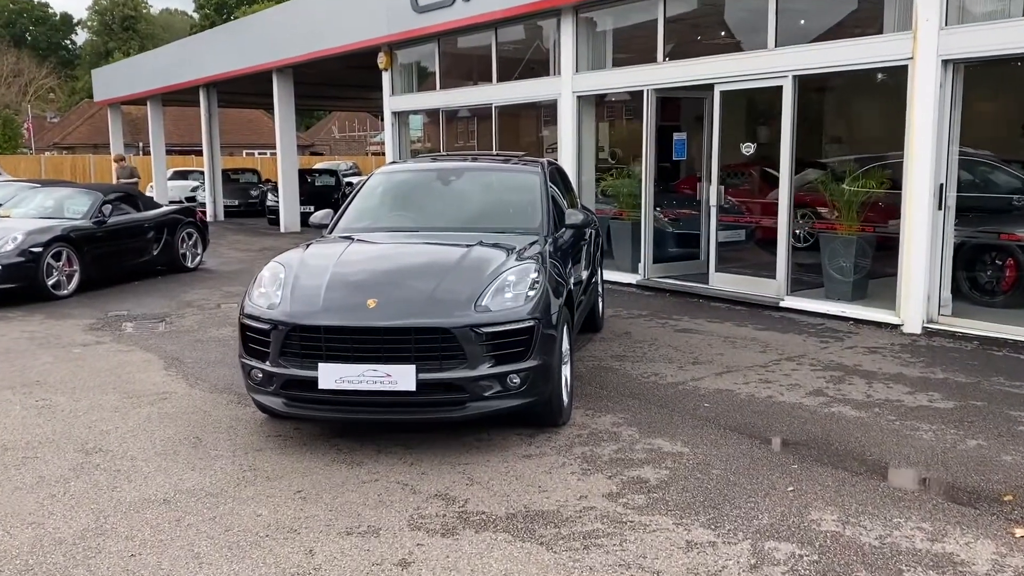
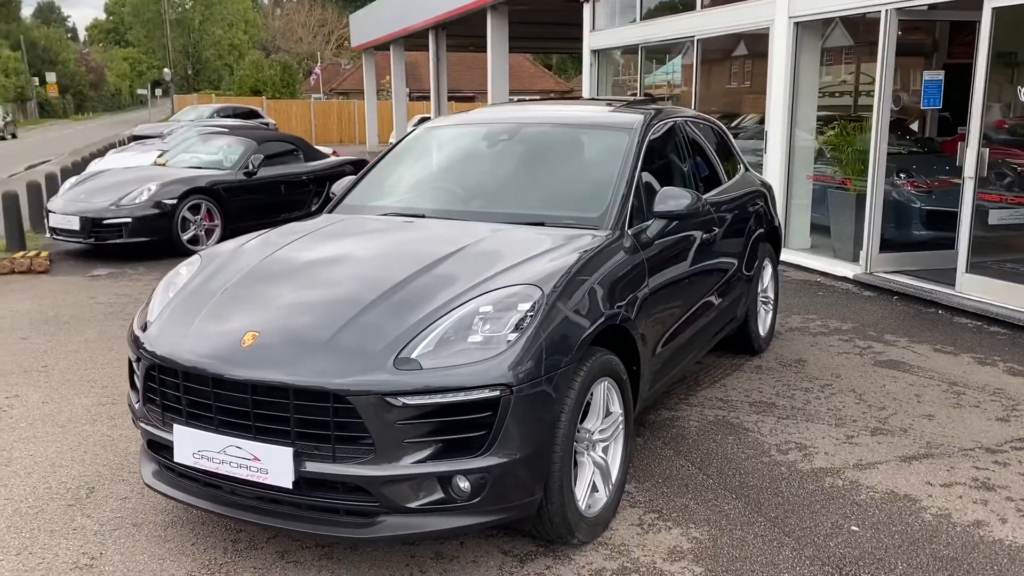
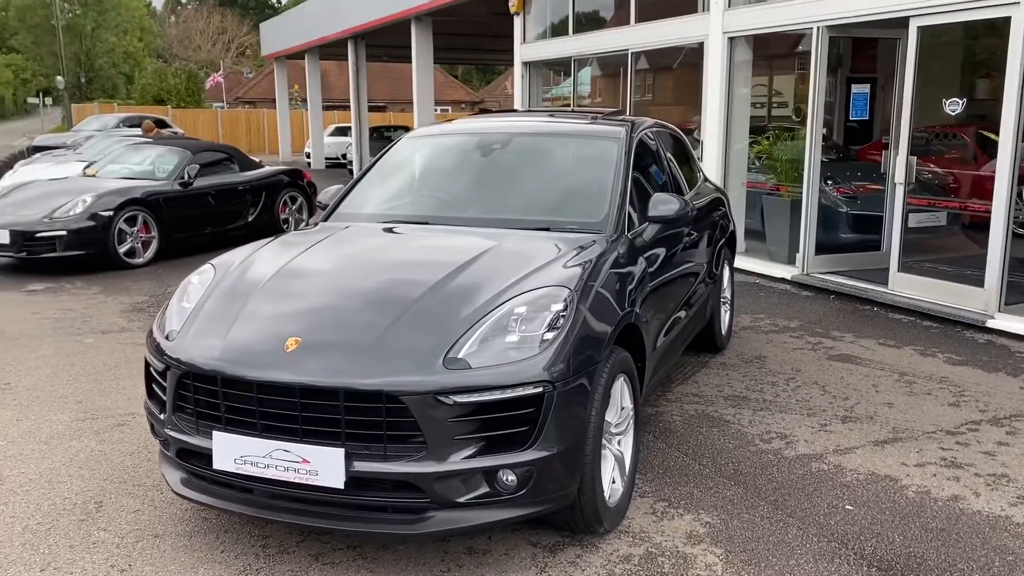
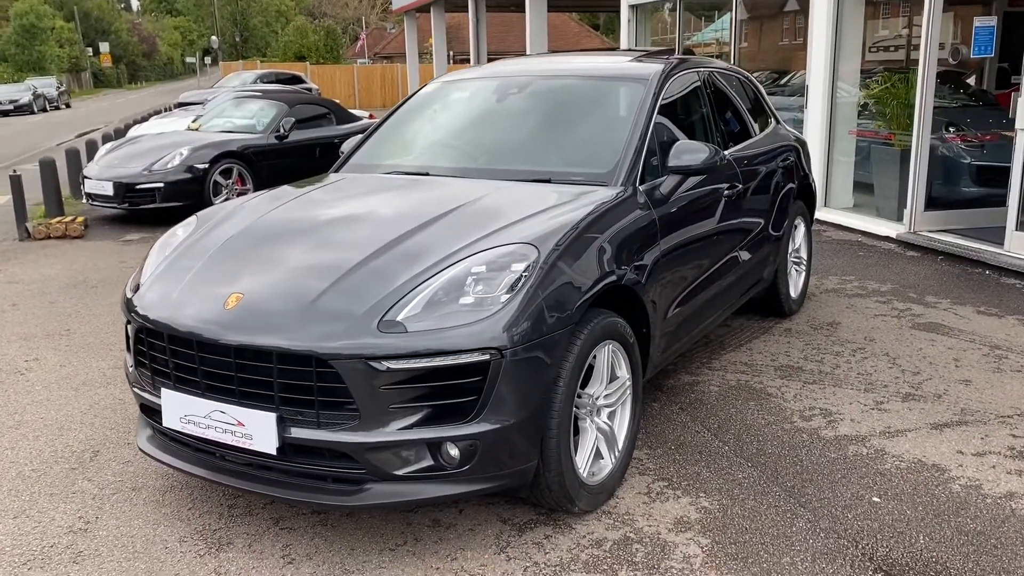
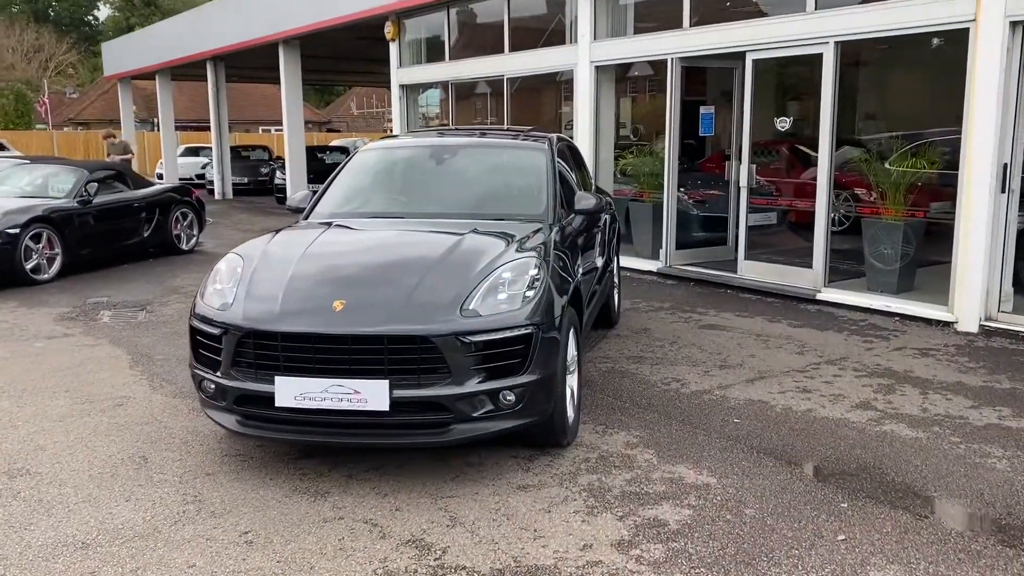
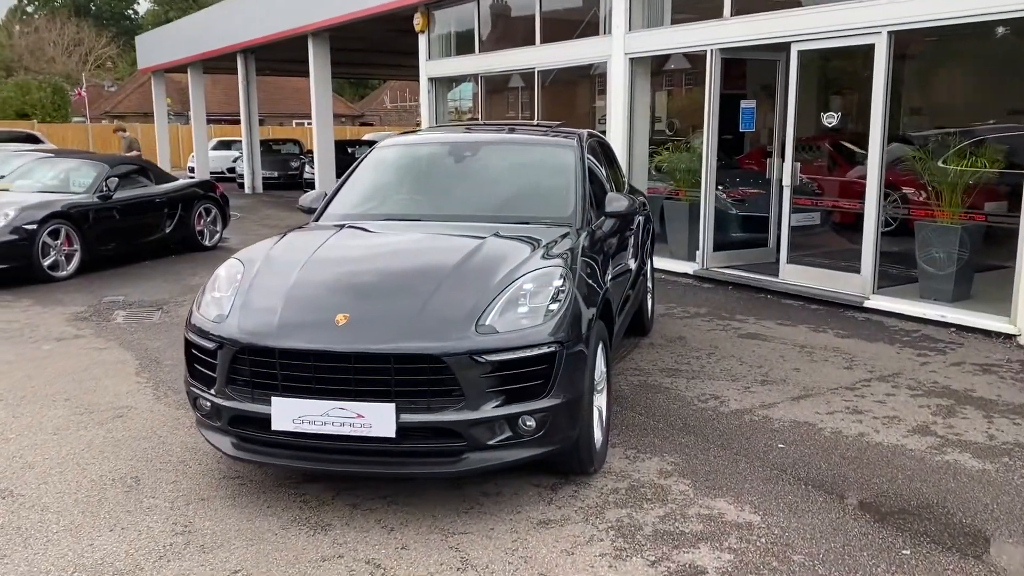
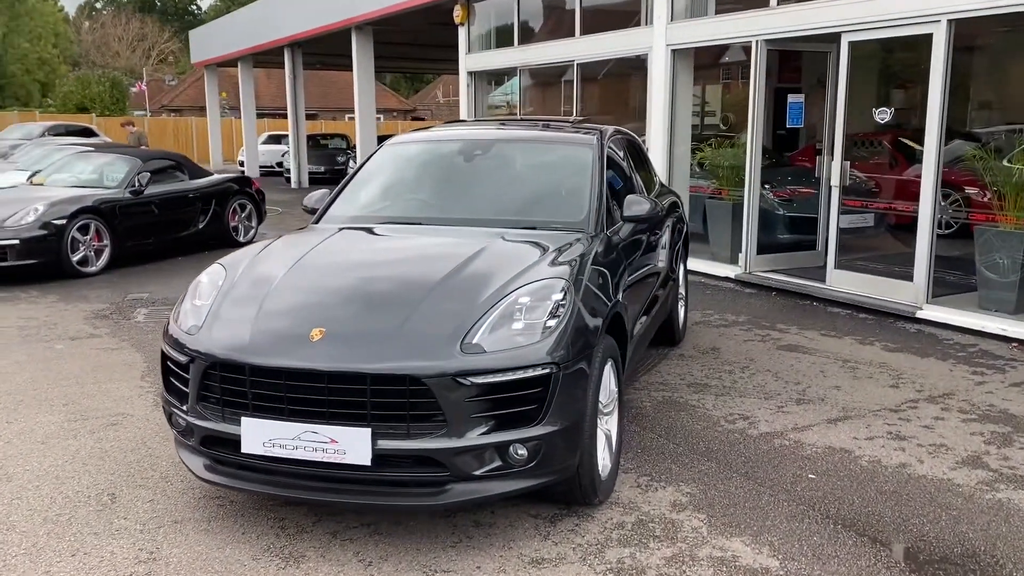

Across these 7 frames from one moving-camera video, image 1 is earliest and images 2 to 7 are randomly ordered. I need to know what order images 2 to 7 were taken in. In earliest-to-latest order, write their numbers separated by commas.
5, 6, 7, 3, 2, 4
